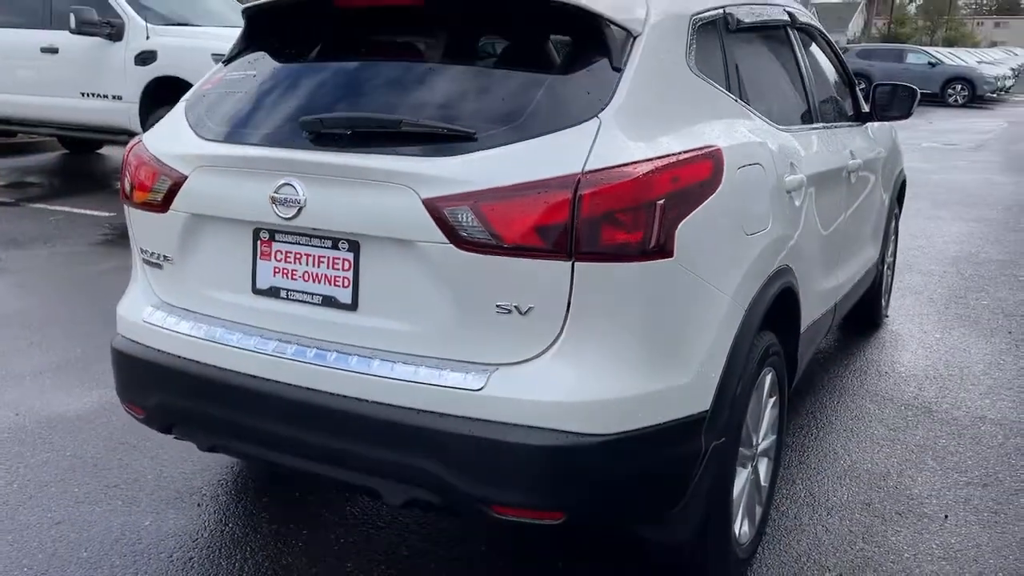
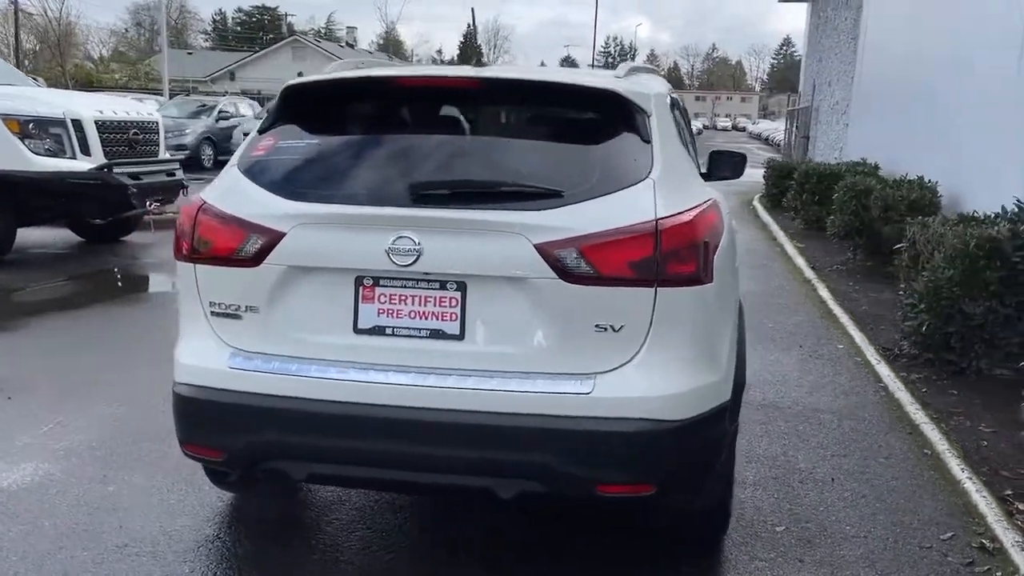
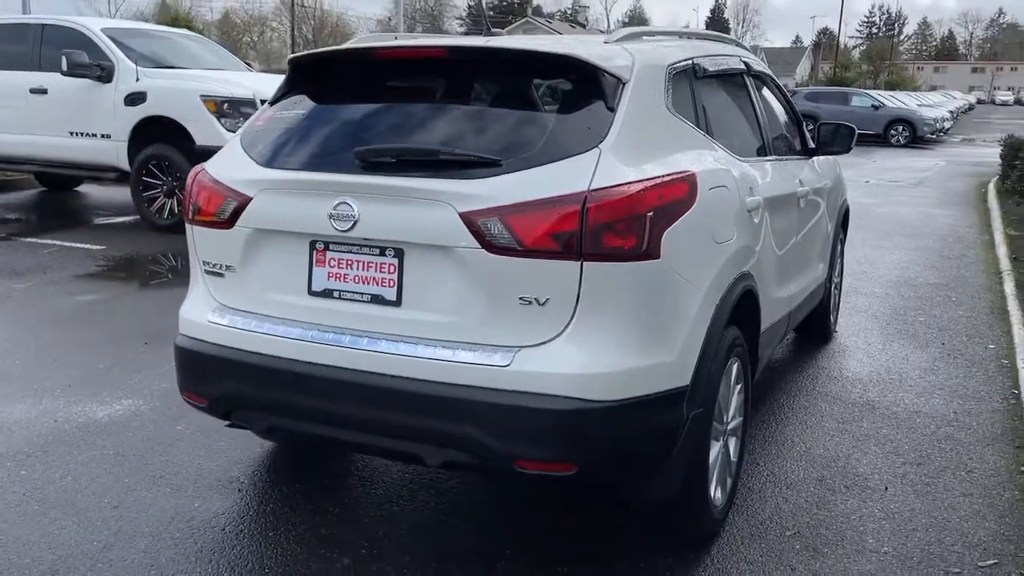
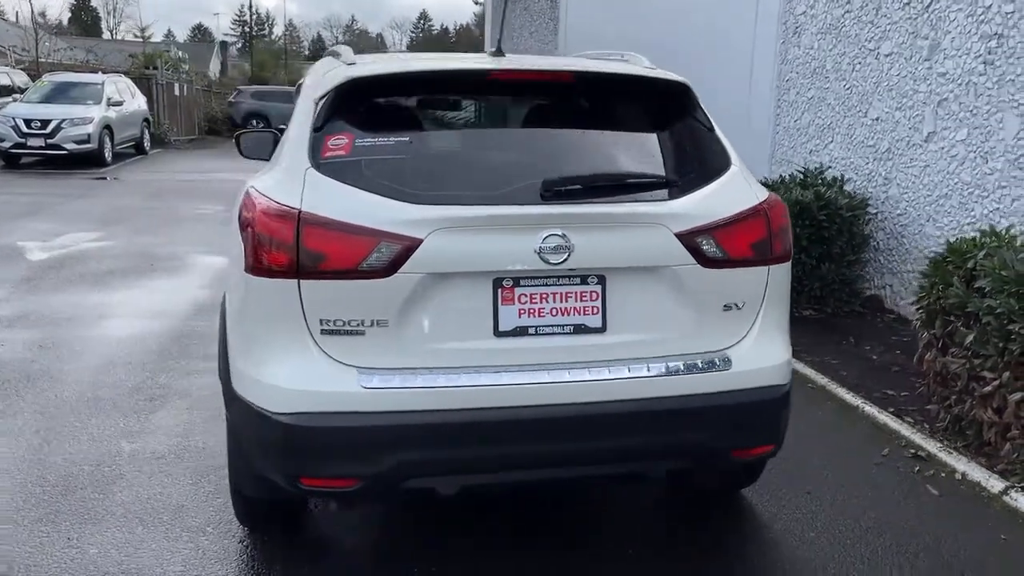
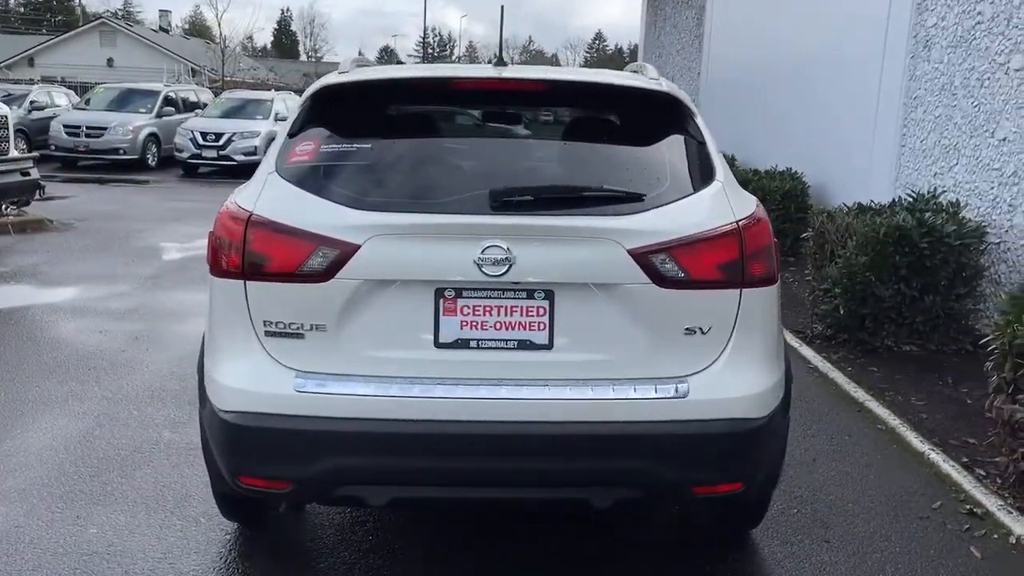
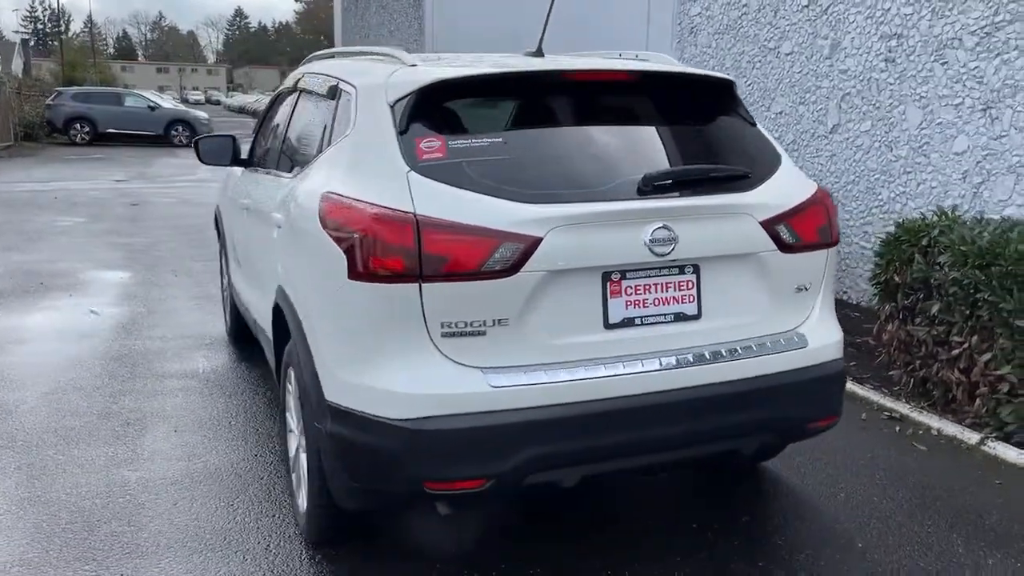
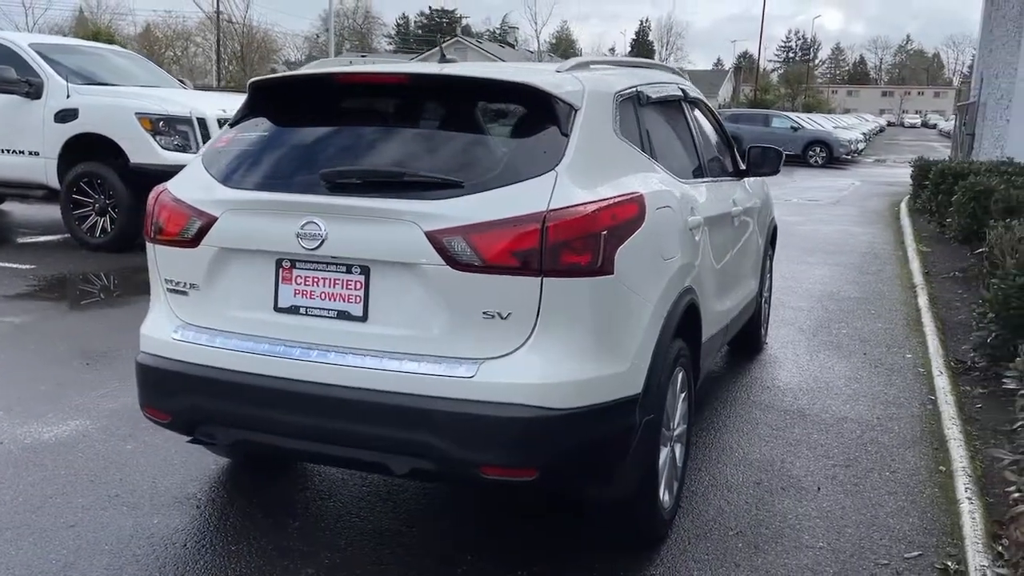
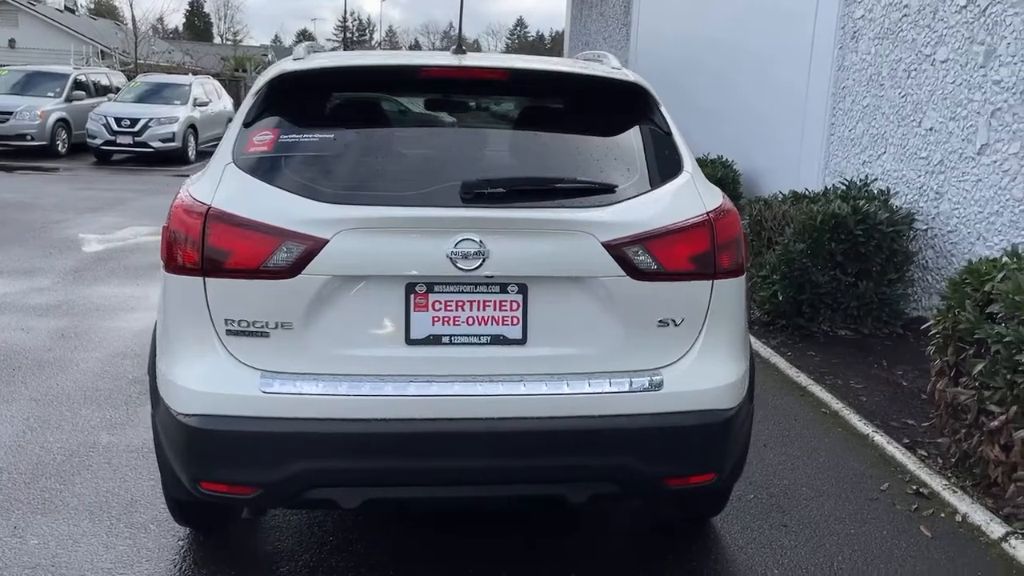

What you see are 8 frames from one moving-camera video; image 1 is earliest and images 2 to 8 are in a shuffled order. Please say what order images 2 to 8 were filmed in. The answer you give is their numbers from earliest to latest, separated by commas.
3, 7, 2, 5, 8, 4, 6
